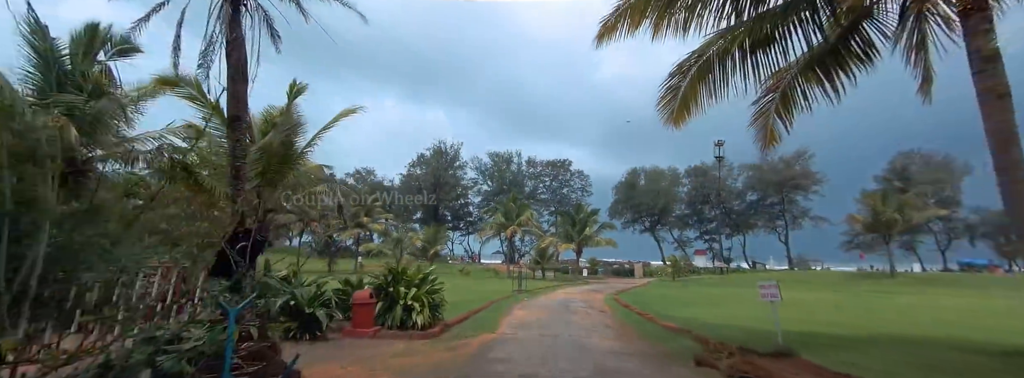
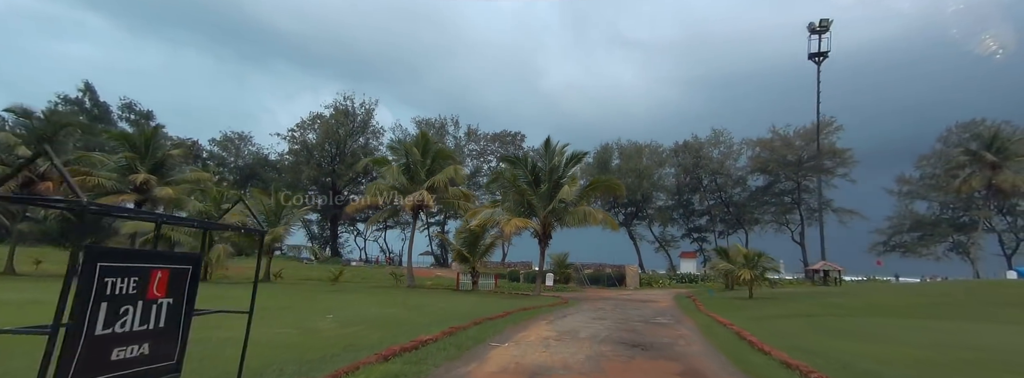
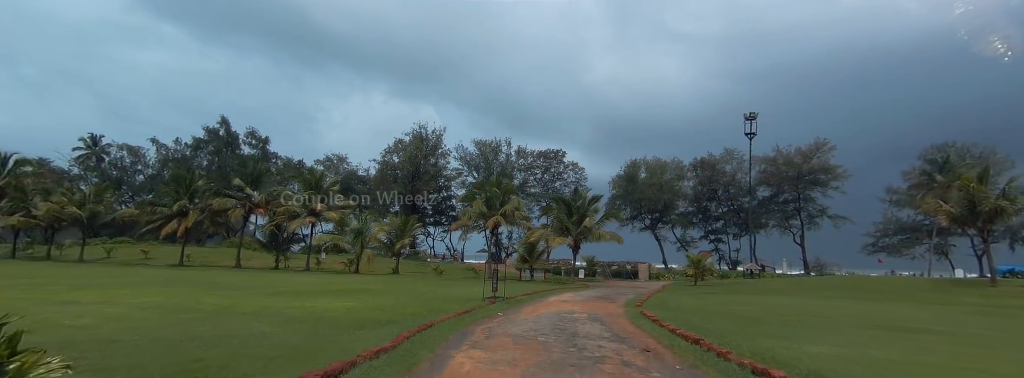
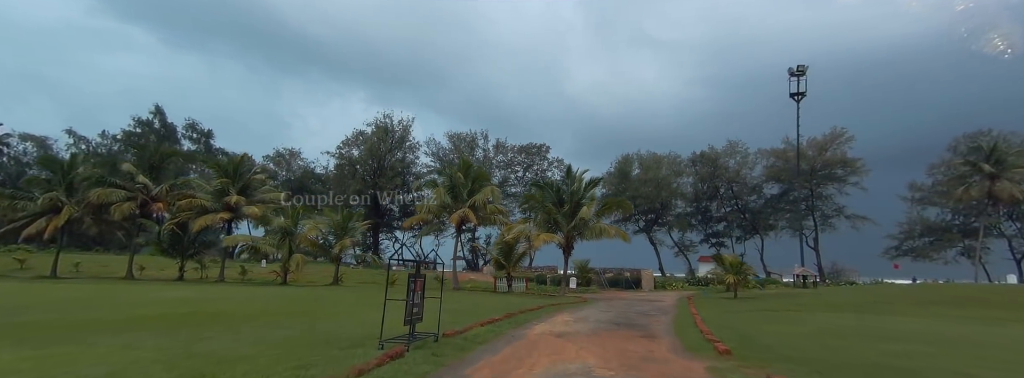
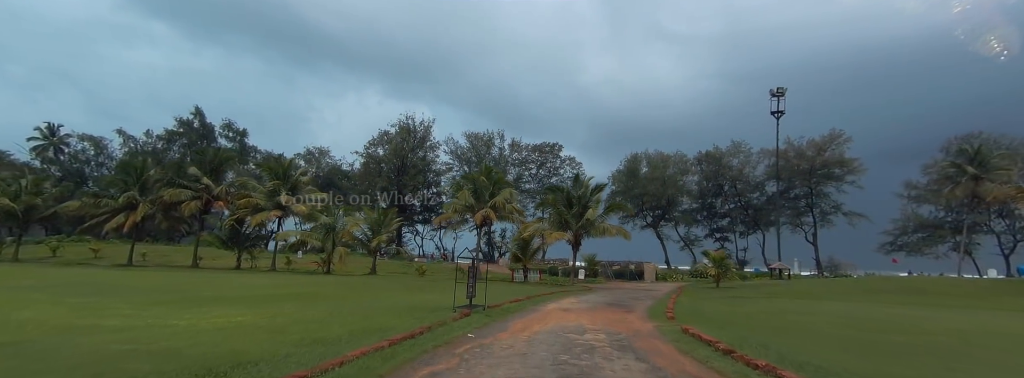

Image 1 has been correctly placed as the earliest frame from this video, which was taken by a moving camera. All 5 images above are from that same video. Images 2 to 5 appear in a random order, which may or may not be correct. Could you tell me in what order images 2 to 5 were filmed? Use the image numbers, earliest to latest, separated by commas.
3, 5, 4, 2
